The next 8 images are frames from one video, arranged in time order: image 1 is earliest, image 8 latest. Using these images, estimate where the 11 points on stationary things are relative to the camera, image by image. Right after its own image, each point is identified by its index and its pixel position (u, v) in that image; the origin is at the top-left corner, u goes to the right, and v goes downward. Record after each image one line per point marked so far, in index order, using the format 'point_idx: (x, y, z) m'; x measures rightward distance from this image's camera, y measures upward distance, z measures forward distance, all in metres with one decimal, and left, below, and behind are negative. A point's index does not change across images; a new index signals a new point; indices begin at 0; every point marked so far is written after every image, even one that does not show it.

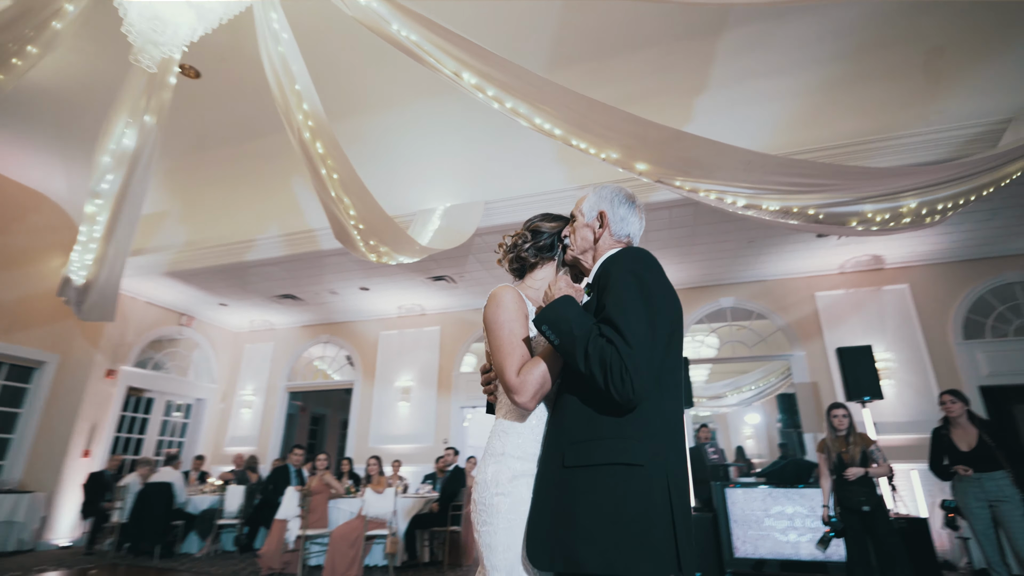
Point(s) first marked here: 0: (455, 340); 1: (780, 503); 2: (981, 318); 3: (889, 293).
0: (-0.9, -0.8, +7.8) m
1: (+2.4, -2.0, +4.6) m
2: (+5.6, -0.4, +6.1) m
3: (+4.6, -0.1, +6.4) m
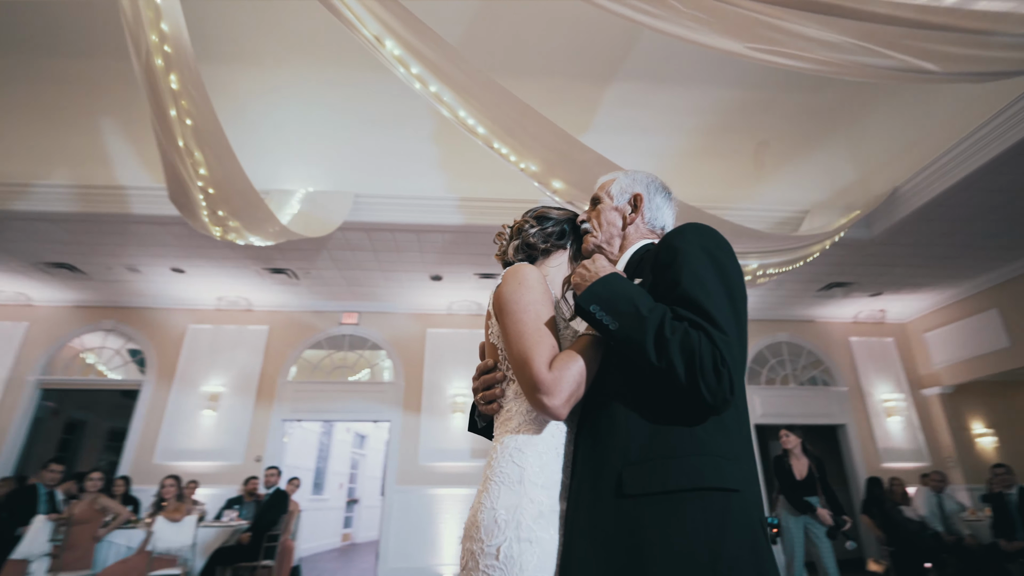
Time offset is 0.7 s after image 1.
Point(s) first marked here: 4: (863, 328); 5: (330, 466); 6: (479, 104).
0: (-3.1, -0.7, +6.9) m
1: (+1.0, -2.3, +4.9) m
2: (+3.6, -1.2, +7.4) m
3: (+2.7, -0.7, +7.4) m
4: (+5.2, -0.6, +7.6) m
5: (-3.1, -3.0, +8.6) m
6: (-0.2, +1.0, +2.7) m
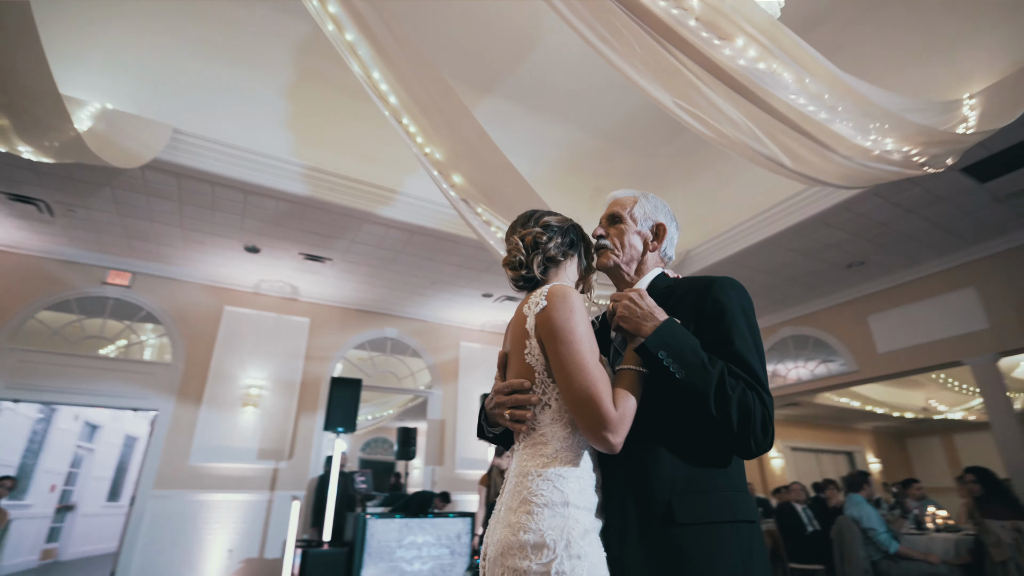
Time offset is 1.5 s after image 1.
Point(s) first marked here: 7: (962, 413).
0: (-5.1, -0.1, +5.1) m
1: (-0.9, -2.3, +4.8) m
2: (+0.7, -1.6, +8.1) m
3: (-0.1, -1.0, +7.8) m
4: (+2.2, -1.3, +9.0) m
5: (-6.1, -2.3, +6.6) m
6: (-0.5, +1.1, +2.5) m
7: (+8.5, -2.1, +9.1) m
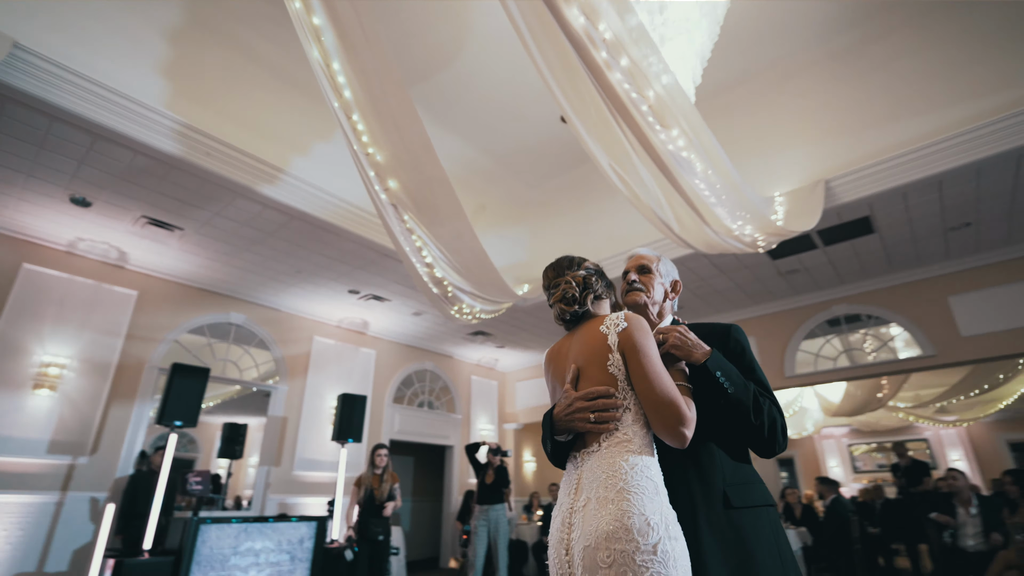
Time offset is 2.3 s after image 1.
0: (-6.0, +0.6, +3.5) m
1: (-2.3, -2.2, +4.5) m
2: (-1.7, -1.6, +8.2) m
3: (-2.2, -1.0, +7.6) m
4: (-0.6, -1.5, +9.5) m
5: (-7.7, -1.4, +4.6) m
6: (-0.7, +1.1, +2.5) m
7: (+5.2, -3.2, +11.5) m
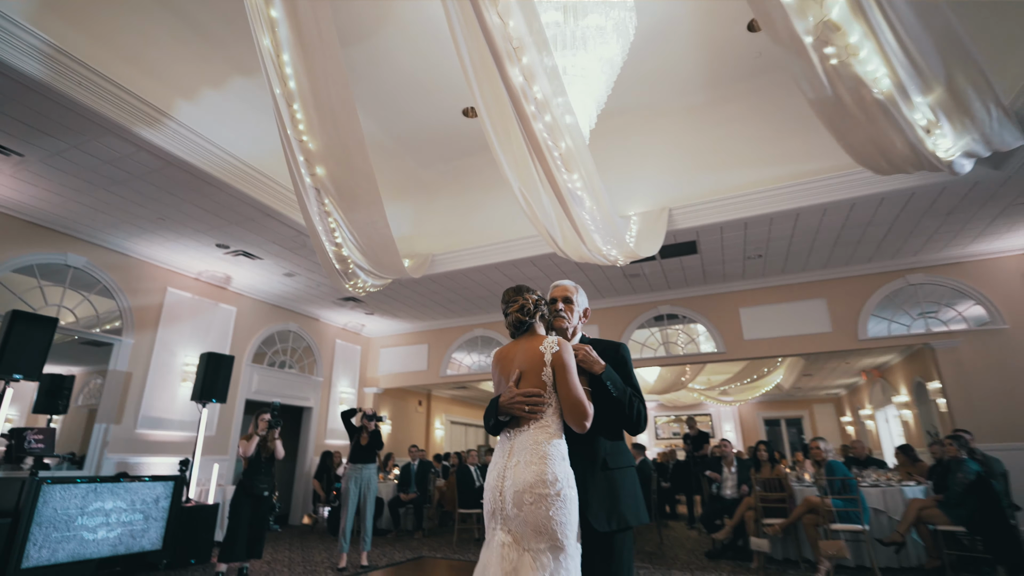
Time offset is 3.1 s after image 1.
0: (-6.4, +1.3, +2.2) m
1: (-3.4, -1.8, +4.3) m
2: (-3.8, -1.0, +7.9) m
3: (-4.1, -0.3, +7.2) m
4: (-3.1, -0.9, +9.5) m
5: (-8.6, -0.4, +2.8) m
6: (-1.0, +1.2, +2.6) m
7: (+1.7, -2.9, +13.2) m
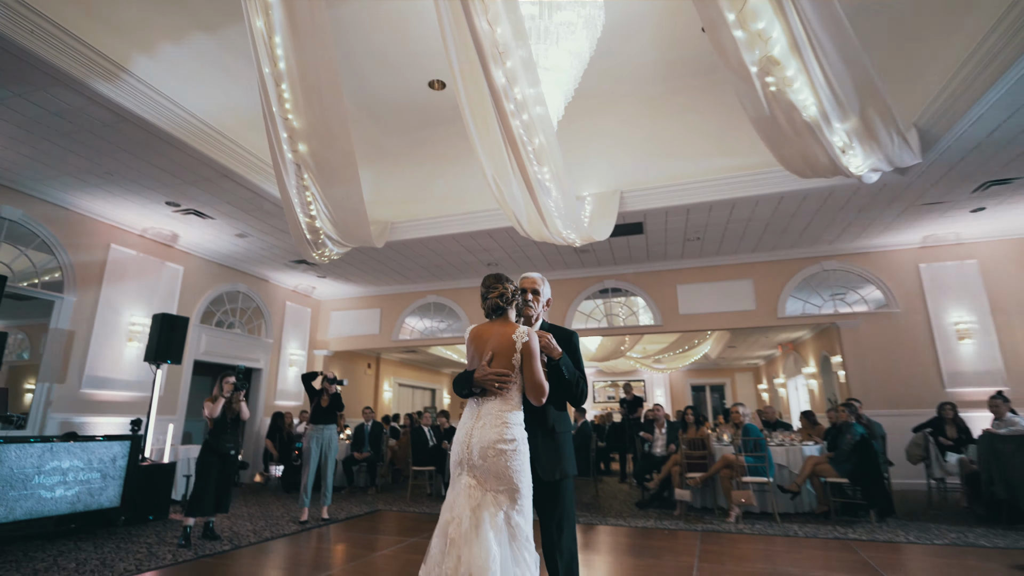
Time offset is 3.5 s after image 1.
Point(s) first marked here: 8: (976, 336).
0: (-6.4, +1.6, +1.7) m
1: (-3.8, -1.4, +4.3) m
2: (-4.6, -0.3, +7.8) m
3: (-4.7, +0.3, +7.0) m
4: (-4.0, -0.1, +9.5) m
5: (-8.7, 0.0, +2.2) m
6: (-1.1, +1.3, +2.7) m
7: (+0.3, -2.1, +13.8) m
8: (+6.5, -0.7, +7.2) m
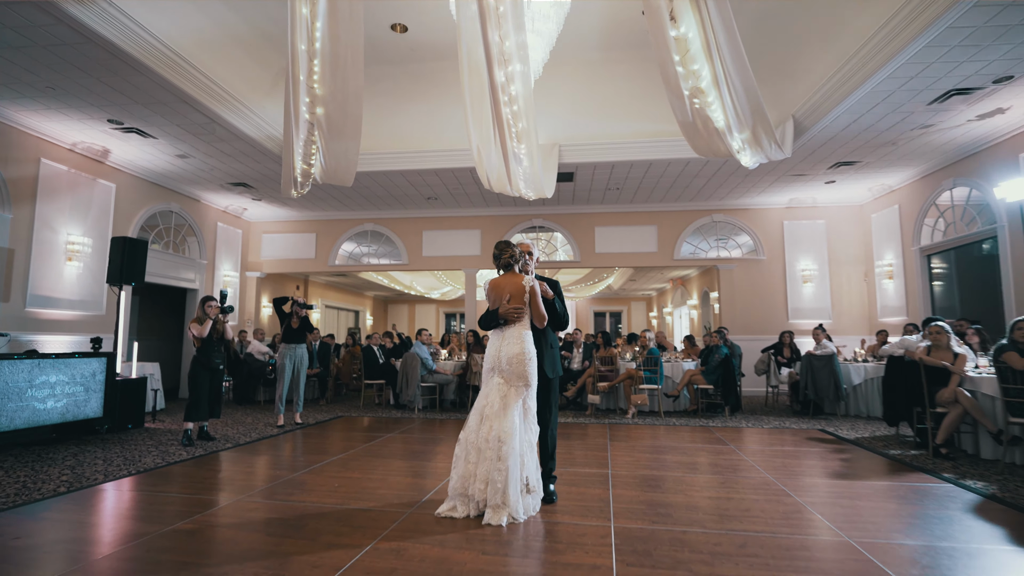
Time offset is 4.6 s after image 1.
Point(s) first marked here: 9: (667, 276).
0: (-6.1, +1.9, +1.1) m
1: (-4.2, -0.8, +4.6) m
2: (-5.5, +0.9, +7.7) m
3: (-5.5, +1.4, +6.8) m
4: (-5.3, +1.3, +9.4) m
5: (-8.5, +0.4, +1.4) m
6: (-1.1, +1.6, +3.2) m
7: (-2.0, -0.1, +14.7) m
8: (+5.5, +0.1, +9.2) m
9: (+3.8, +0.3, +12.5) m
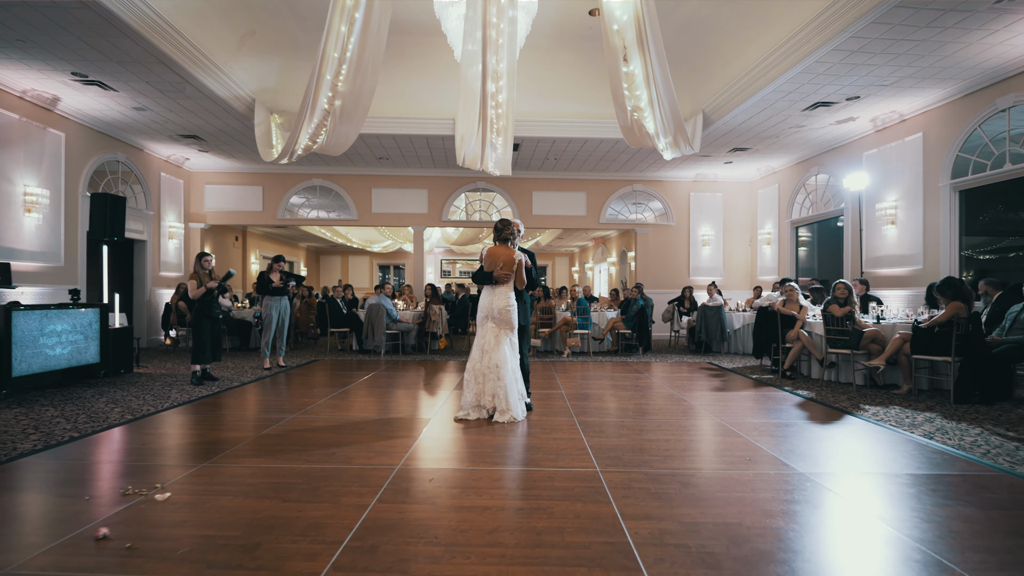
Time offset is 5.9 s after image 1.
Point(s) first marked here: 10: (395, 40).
0: (-5.7, +2.0, +1.0) m
1: (-4.5, -0.3, +5.0) m
2: (-6.3, +1.6, +7.7) m
3: (-6.1, +2.0, +6.7) m
4: (-6.3, +2.2, +9.3) m
5: (-8.2, +0.6, +1.0) m
6: (-1.2, +1.9, +3.9) m
7: (-3.9, +1.3, +15.2) m
8: (+4.3, +1.0, +11.0) m
9: (+2.1, +1.5, +13.9) m
10: (-1.7, +3.5, +7.3) m
